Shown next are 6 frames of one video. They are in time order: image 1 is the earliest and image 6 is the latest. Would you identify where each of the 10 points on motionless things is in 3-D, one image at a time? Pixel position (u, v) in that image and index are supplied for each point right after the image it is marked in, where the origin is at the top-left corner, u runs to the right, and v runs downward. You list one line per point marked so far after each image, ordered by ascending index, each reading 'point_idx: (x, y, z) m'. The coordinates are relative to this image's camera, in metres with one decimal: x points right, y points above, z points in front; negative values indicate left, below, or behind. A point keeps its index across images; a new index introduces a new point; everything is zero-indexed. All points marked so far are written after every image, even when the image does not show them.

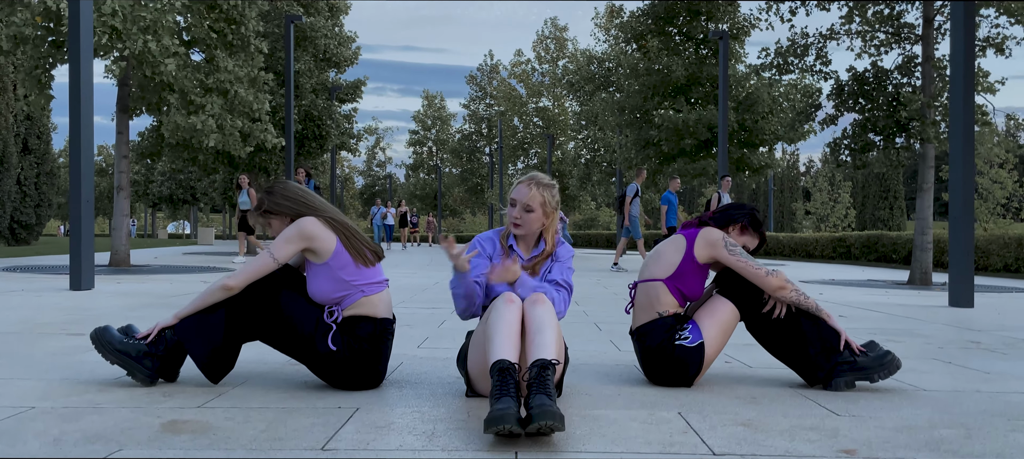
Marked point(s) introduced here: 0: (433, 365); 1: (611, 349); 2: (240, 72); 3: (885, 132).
0: (-0.5, -0.8, +4.6) m
1: (+0.6, -0.8, +5.4) m
2: (-4.9, +2.8, +14.6) m
3: (+6.9, +1.8, +15.2) m
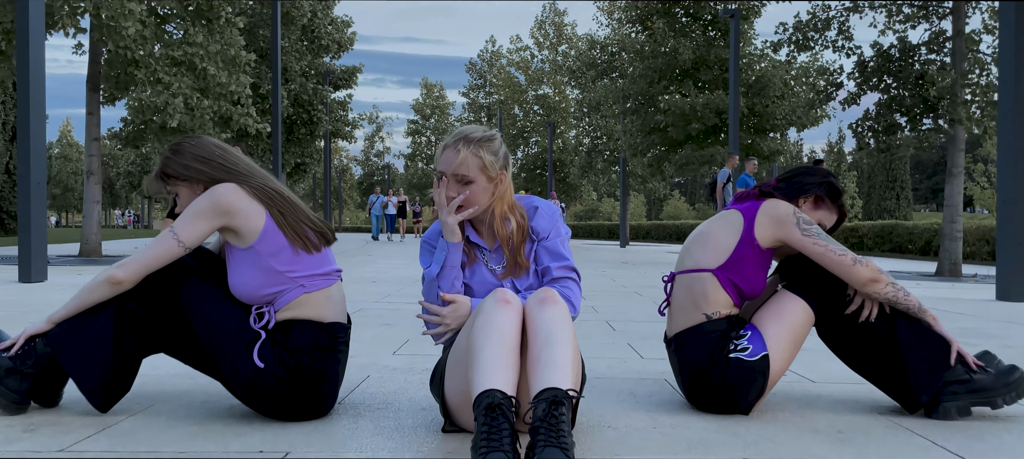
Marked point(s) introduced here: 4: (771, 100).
0: (-0.5, -0.7, +3.6) m
1: (+0.6, -0.7, +4.4) m
2: (-4.9, +3.0, +13.5) m
3: (+6.9, +2.0, +14.2) m
4: (+6.1, +3.0, +19.5) m
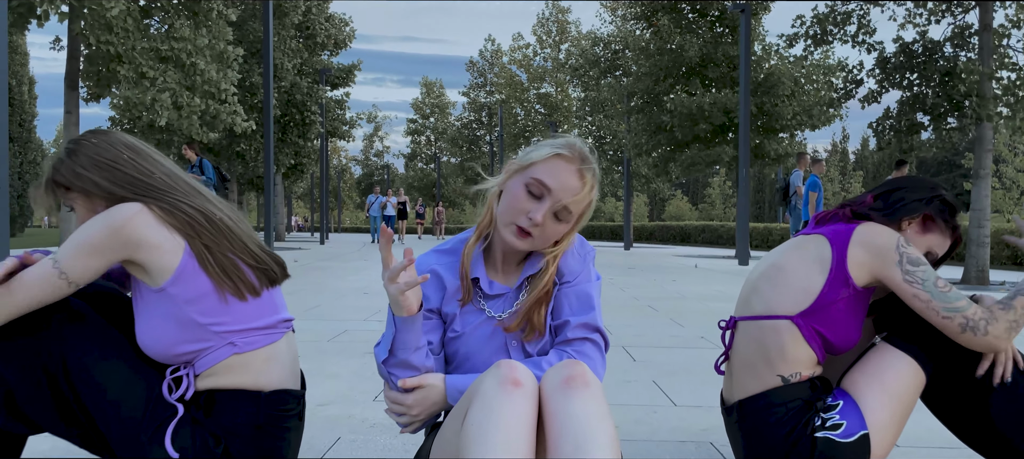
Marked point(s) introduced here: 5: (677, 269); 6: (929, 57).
0: (-0.4, -0.7, +2.8) m
1: (+0.7, -0.8, +3.6) m
2: (-4.9, +2.9, +12.8) m
3: (+7.0, +1.9, +13.4) m
4: (+6.2, +3.0, +18.8) m
5: (+2.9, -0.7, +14.6) m
6: (+6.9, +2.9, +13.6) m
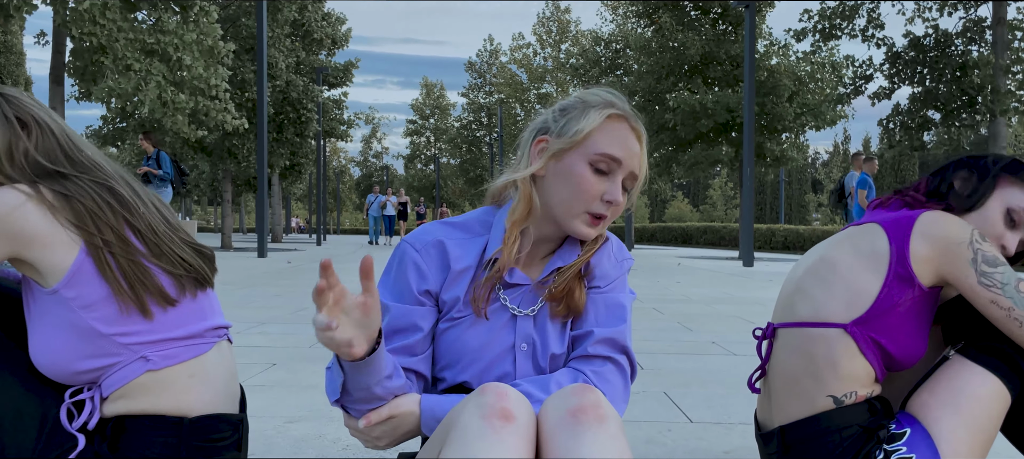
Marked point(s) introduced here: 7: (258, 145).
0: (-0.5, -0.7, +2.4) m
1: (+0.6, -0.7, +3.2) m
2: (-4.9, +2.9, +12.4) m
3: (+6.9, +1.9, +13.0) m
4: (+6.2, +3.0, +18.4) m
5: (+2.9, -0.7, +14.1) m
6: (+6.9, +2.9, +13.2) m
7: (-4.9, +1.6, +15.8) m
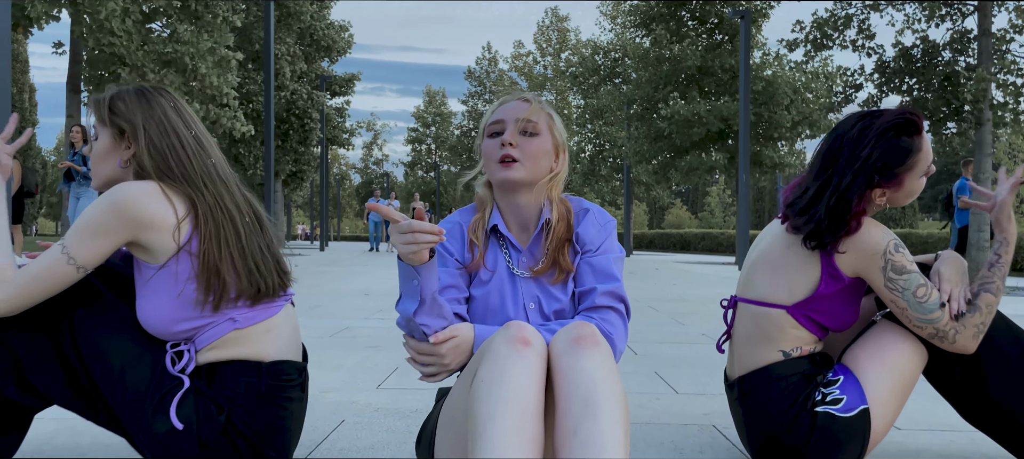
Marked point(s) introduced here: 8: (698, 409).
0: (-0.4, -0.7, +2.8) m
1: (+0.7, -0.7, +3.6) m
2: (-4.9, +2.9, +12.8) m
3: (+7.0, +1.9, +13.5) m
4: (+6.2, +2.8, +18.8) m
5: (+2.9, -0.8, +14.6) m
6: (+7.0, +2.8, +13.6) m
7: (-4.9, +1.6, +16.2) m
8: (+0.7, -0.7, +3.3) m
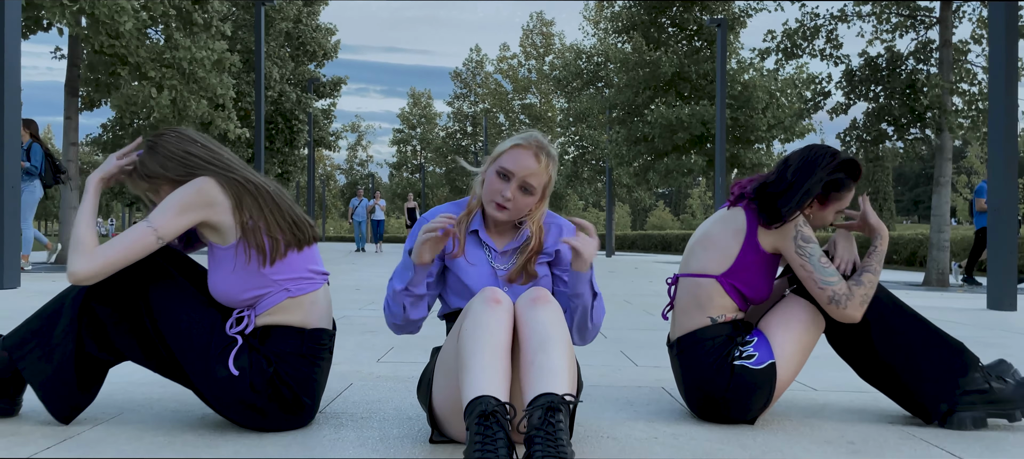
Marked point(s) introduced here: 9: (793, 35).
0: (-0.5, -0.7, +3.4) m
1: (+0.6, -0.7, +4.2) m
2: (-5.1, +2.9, +13.3) m
3: (+6.7, +1.9, +14.2) m
4: (+5.8, +2.8, +19.5) m
5: (+2.7, -0.8, +15.2) m
6: (+6.7, +2.8, +14.3) m
7: (-5.2, +1.6, +16.7) m
8: (+0.7, -0.7, +3.9) m
9: (+5.0, +3.4, +14.6) m
